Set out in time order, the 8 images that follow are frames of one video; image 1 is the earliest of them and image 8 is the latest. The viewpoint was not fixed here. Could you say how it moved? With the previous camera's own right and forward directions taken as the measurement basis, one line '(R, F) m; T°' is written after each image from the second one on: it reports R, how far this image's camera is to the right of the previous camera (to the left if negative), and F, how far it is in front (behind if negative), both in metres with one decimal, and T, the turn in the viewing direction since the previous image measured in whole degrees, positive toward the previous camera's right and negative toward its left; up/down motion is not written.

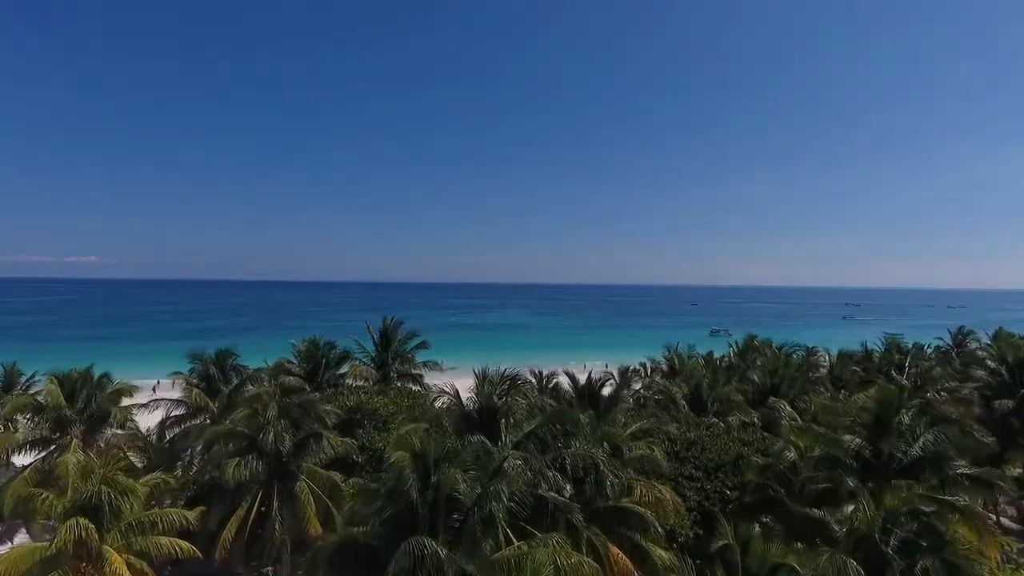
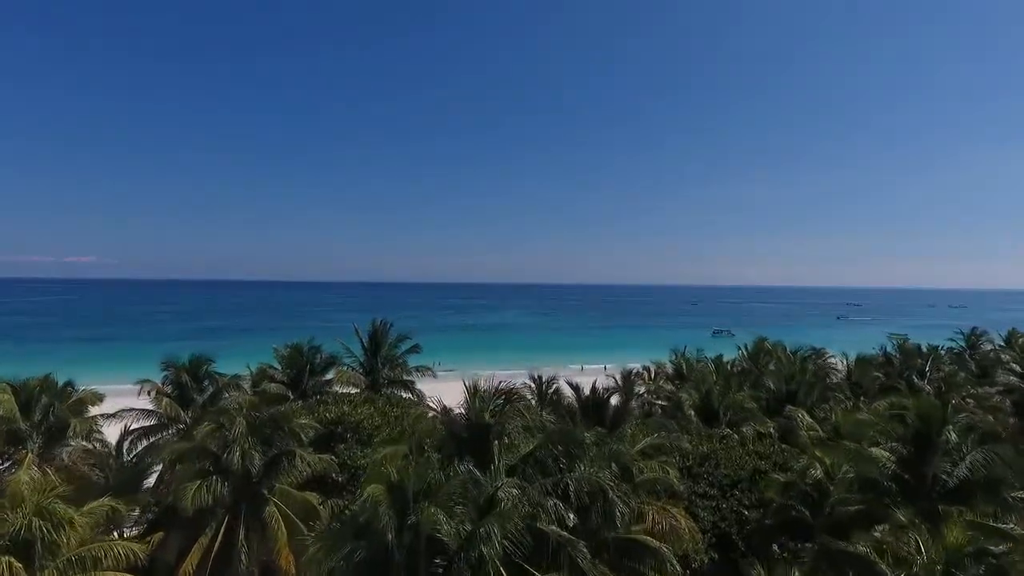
(+0.1, +1.3) m; 0°
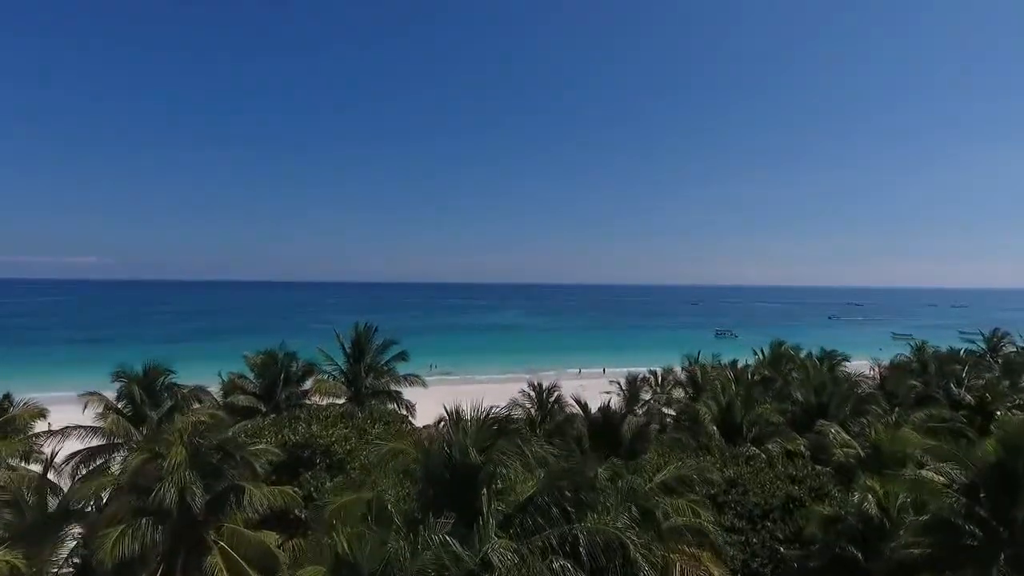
(+0.1, +1.8) m; 0°
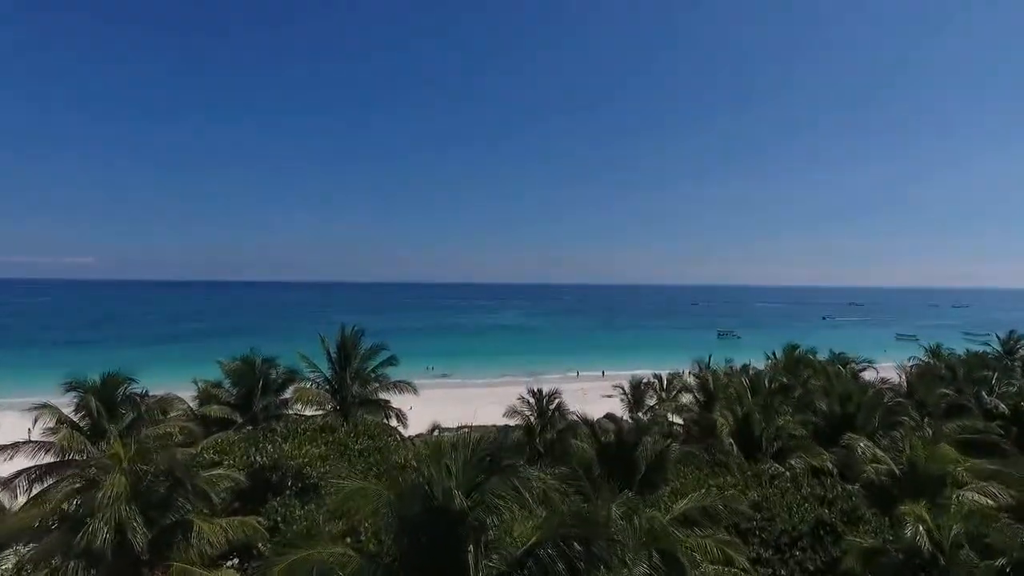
(+0.1, +1.3) m; 0°
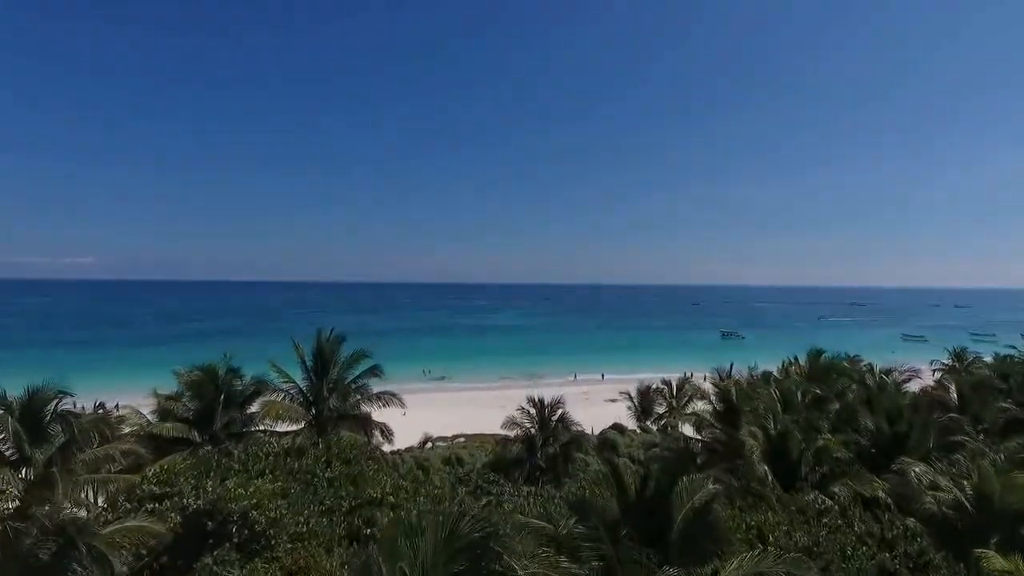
(0.0, +1.9) m; 0°
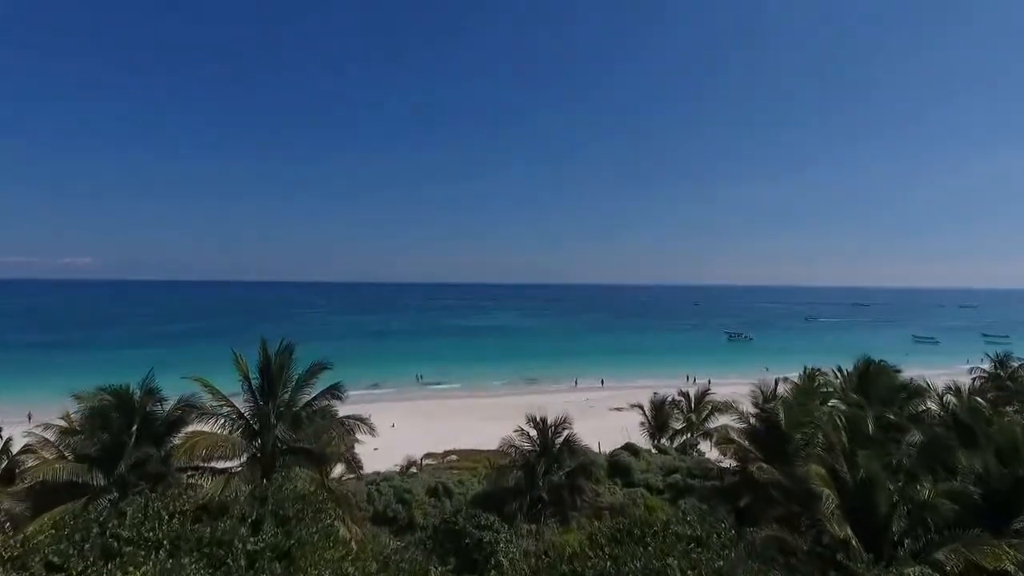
(+0.1, +3.0) m; 0°
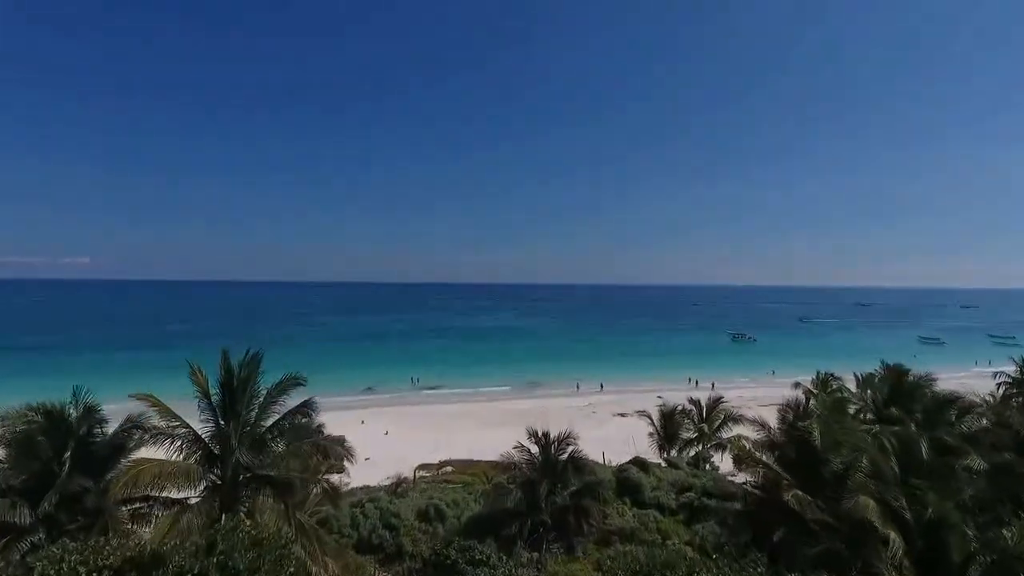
(0.0, +1.5) m; 0°
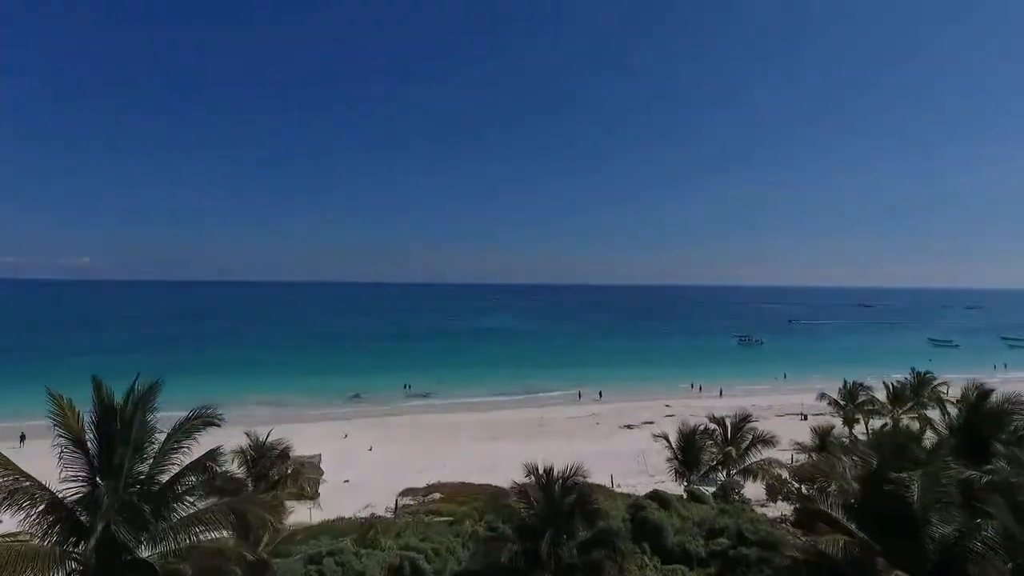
(+0.1, +2.9) m; 0°
